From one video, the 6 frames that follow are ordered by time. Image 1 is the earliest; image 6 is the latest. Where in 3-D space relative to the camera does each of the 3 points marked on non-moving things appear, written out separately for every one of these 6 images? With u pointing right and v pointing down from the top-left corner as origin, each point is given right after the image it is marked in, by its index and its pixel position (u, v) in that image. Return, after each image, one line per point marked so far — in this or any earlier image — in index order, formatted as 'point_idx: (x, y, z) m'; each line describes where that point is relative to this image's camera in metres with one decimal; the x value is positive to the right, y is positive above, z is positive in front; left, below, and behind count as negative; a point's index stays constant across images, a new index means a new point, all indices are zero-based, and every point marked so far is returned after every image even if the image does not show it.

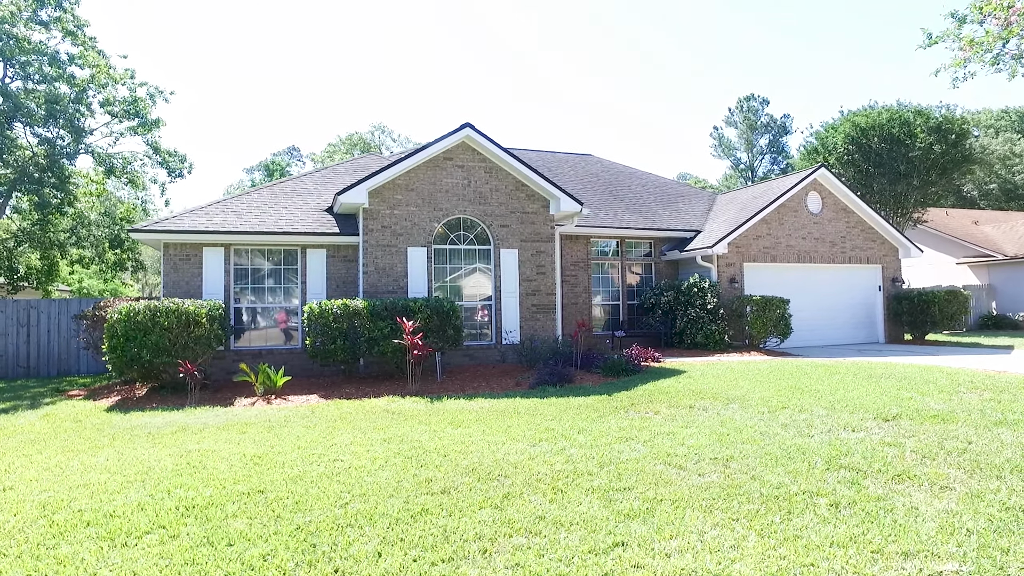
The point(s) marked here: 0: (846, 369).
0: (+5.7, -1.4, +10.3) m
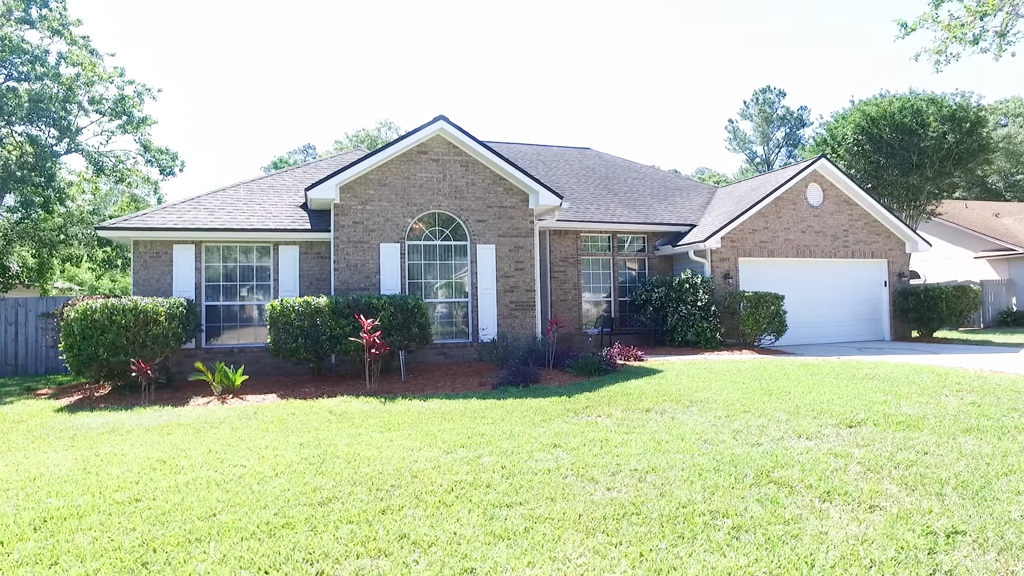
0: (+5.1, -1.3, +9.8) m
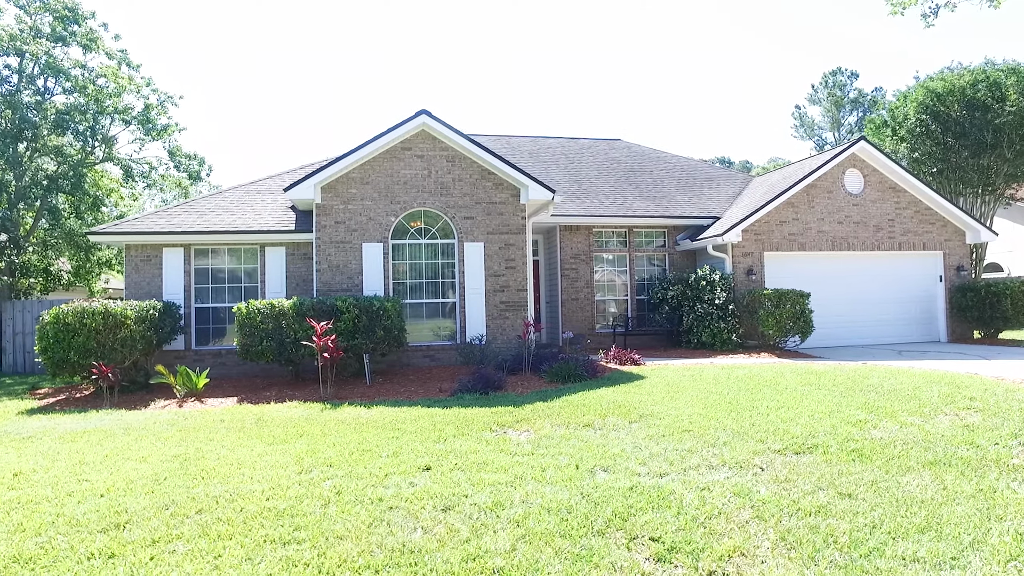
0: (+4.5, -1.3, +8.6) m
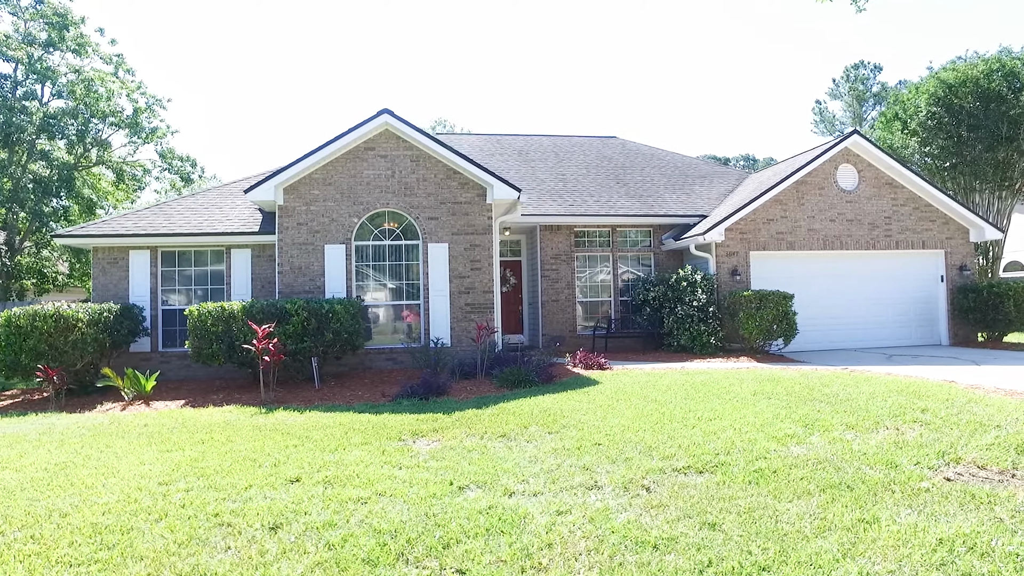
0: (+3.7, -1.3, +8.2) m
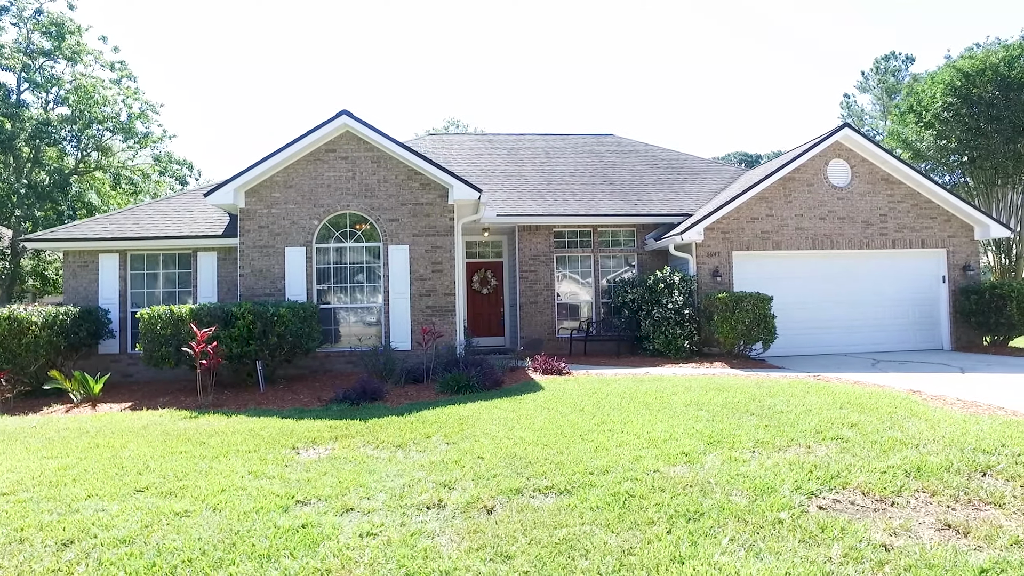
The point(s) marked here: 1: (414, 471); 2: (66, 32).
0: (+2.7, -1.4, +7.7) m
1: (-0.8, -1.5, +5.1) m
2: (-12.8, +7.4, +17.4) m
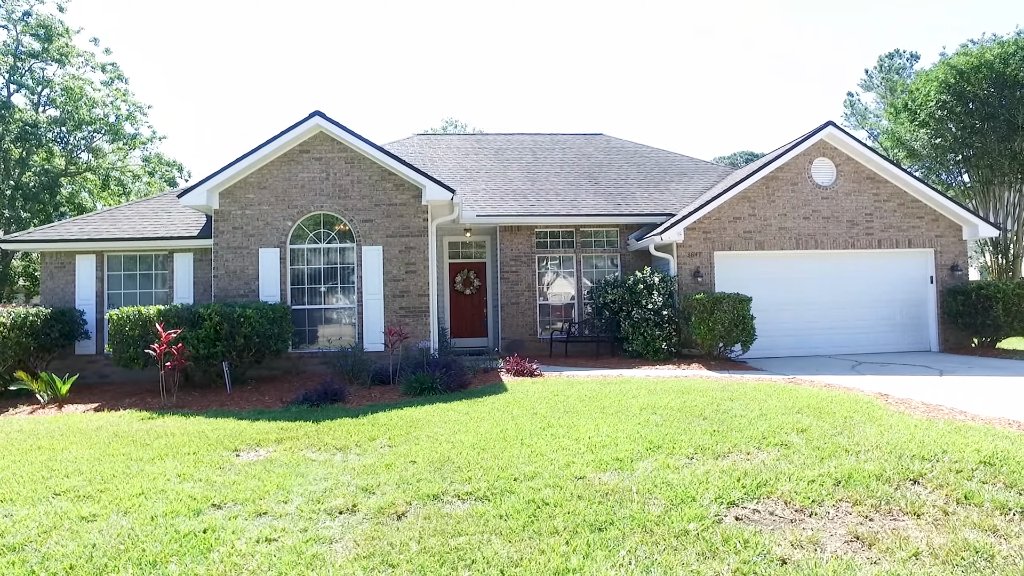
0: (+2.2, -1.4, +7.5) m
1: (-1.4, -1.6, +5.0) m
2: (-13.2, +7.4, +17.5) m
